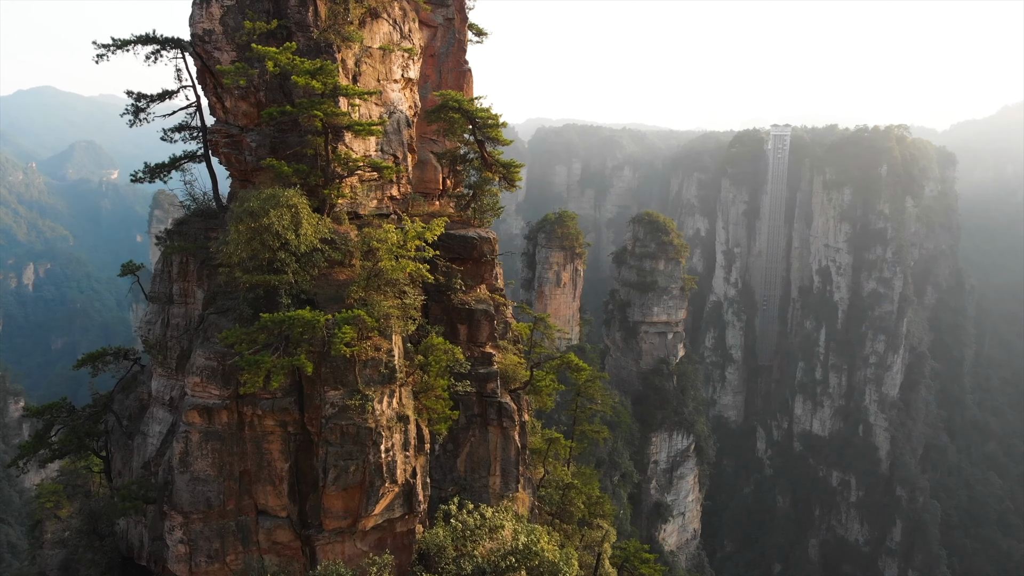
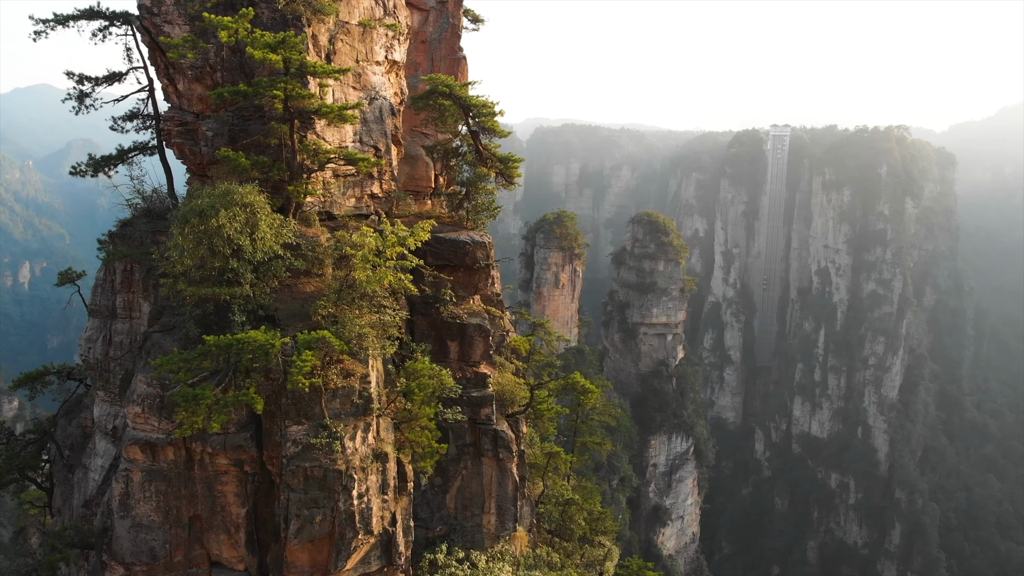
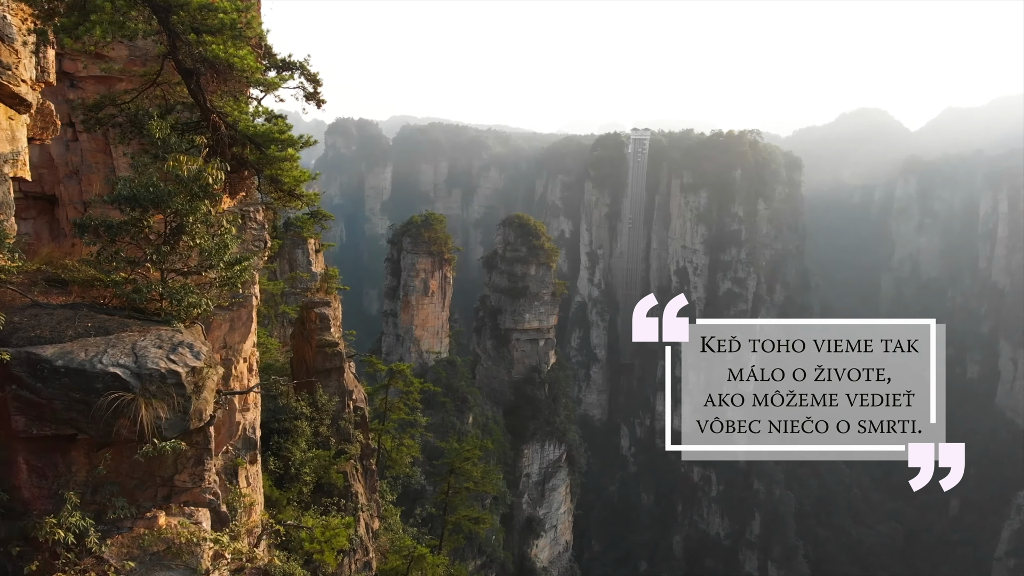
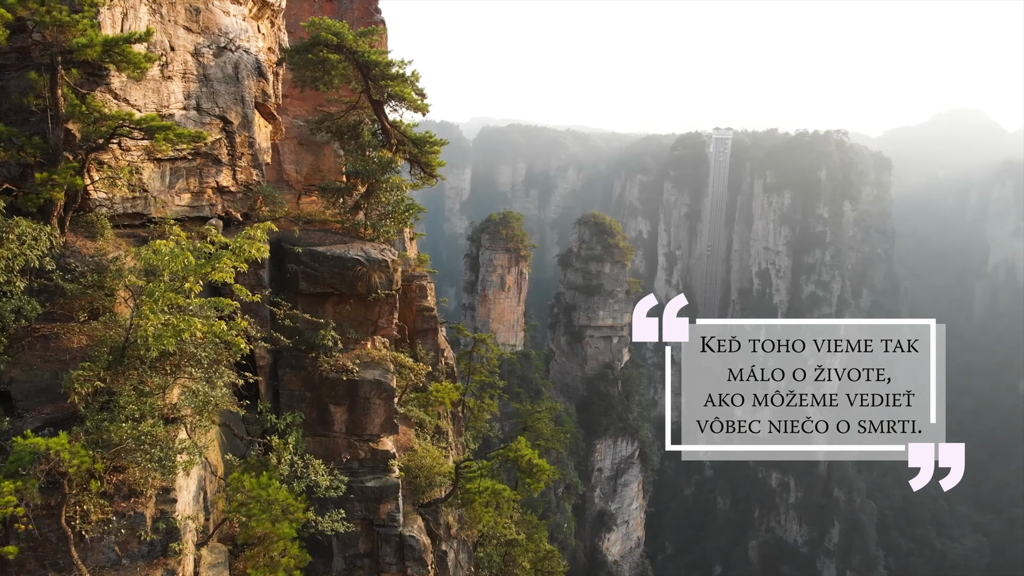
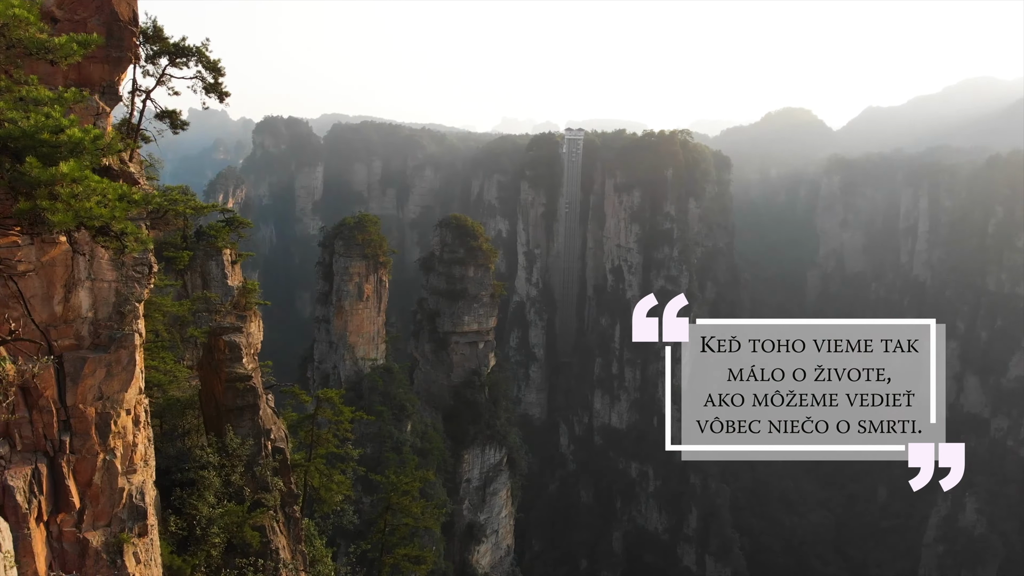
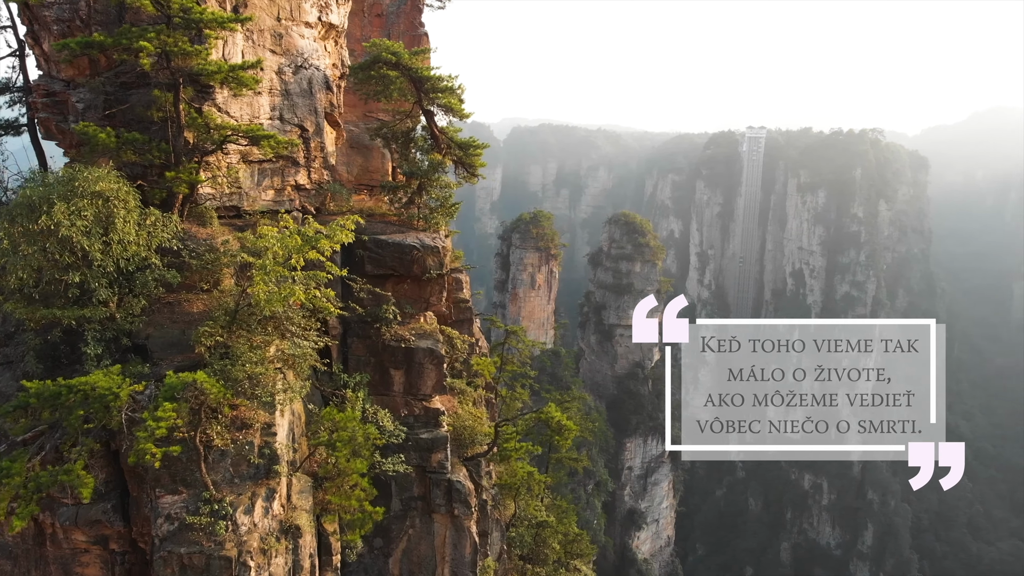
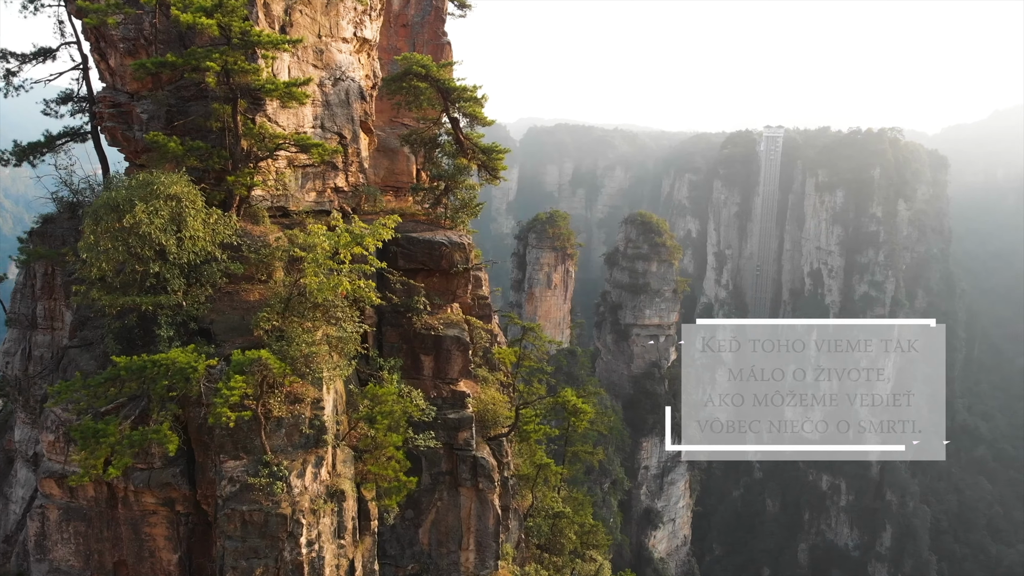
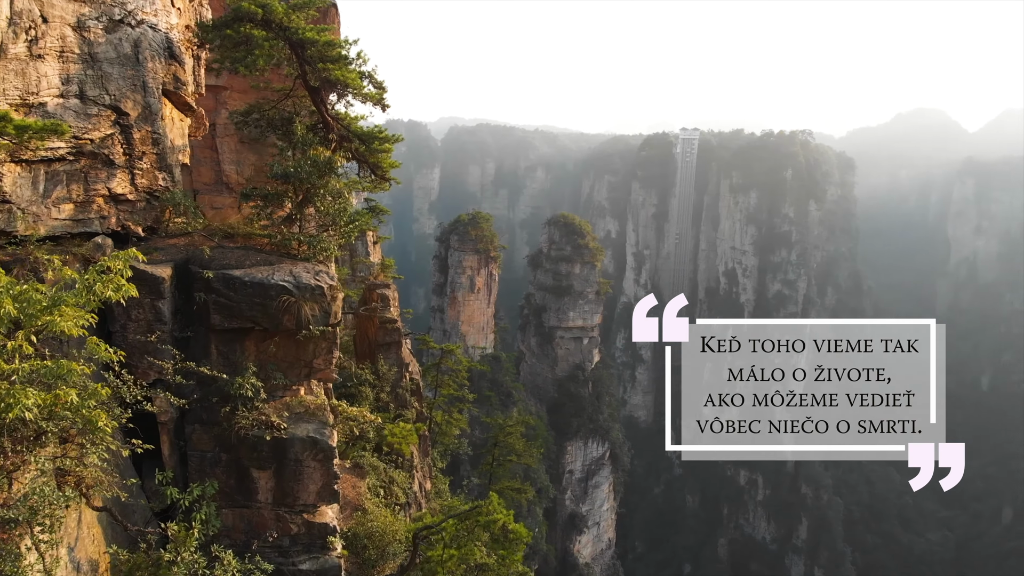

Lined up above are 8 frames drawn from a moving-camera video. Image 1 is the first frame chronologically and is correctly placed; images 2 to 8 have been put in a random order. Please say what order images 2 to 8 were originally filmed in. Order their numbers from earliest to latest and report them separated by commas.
2, 7, 6, 4, 8, 3, 5
